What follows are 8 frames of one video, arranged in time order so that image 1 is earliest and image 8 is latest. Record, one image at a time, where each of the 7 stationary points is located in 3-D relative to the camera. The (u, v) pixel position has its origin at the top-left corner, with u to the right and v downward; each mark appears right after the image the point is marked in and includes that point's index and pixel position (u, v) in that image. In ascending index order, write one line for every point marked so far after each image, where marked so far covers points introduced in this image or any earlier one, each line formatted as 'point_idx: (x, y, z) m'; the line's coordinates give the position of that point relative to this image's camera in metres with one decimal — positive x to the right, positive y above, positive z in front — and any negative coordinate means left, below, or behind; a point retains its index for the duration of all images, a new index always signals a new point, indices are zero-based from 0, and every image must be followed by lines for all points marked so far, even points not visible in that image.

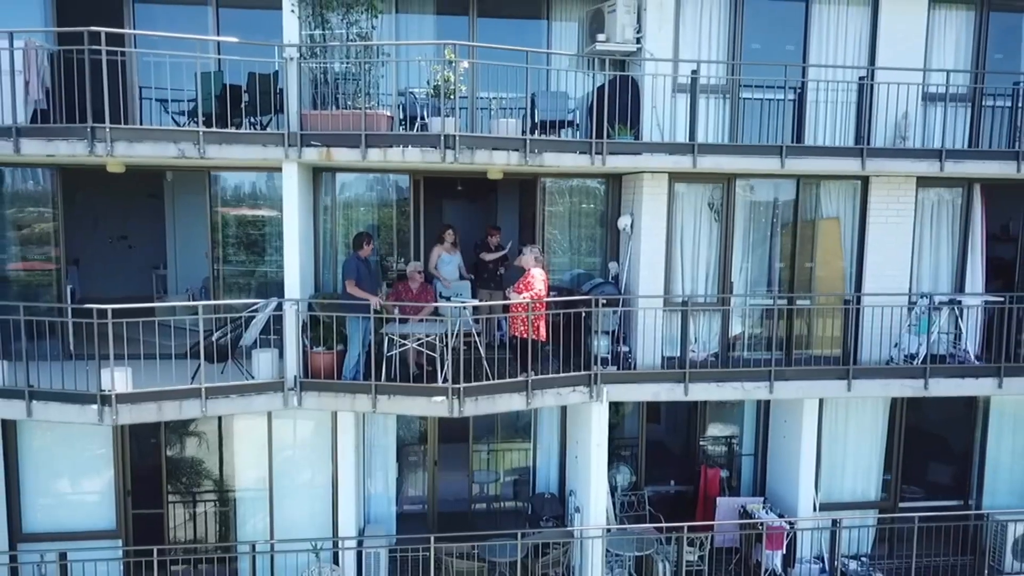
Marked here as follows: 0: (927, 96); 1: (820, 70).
0: (+5.7, +2.6, +8.8) m
1: (+4.2, +2.9, +8.7) m
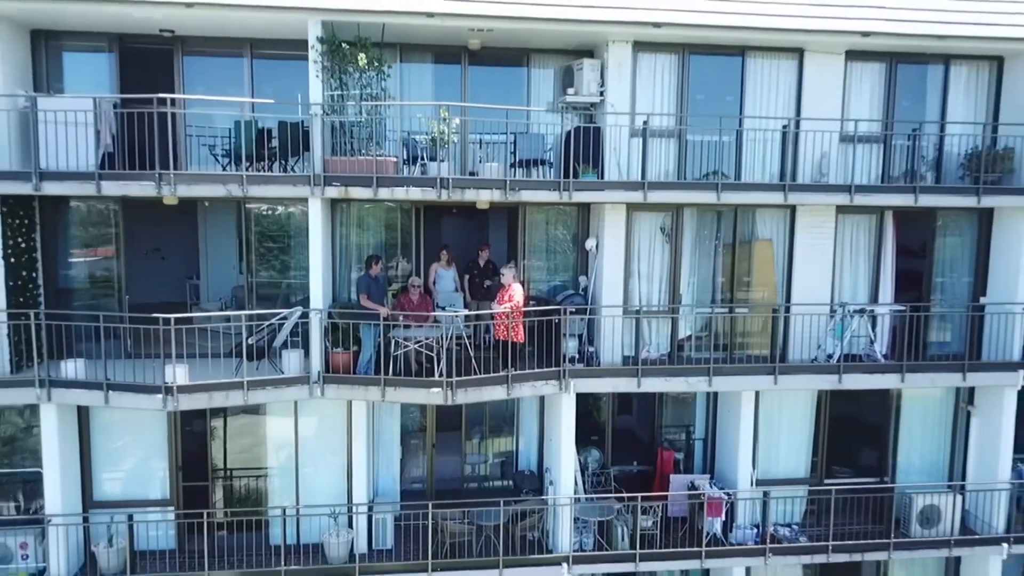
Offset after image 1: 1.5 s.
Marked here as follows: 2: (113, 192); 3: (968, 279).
0: (+5.5, +2.5, +10.6) m
1: (+3.9, +2.7, +10.5) m
2: (-5.5, +1.2, +9.2) m
3: (+7.9, +0.1, +11.3) m
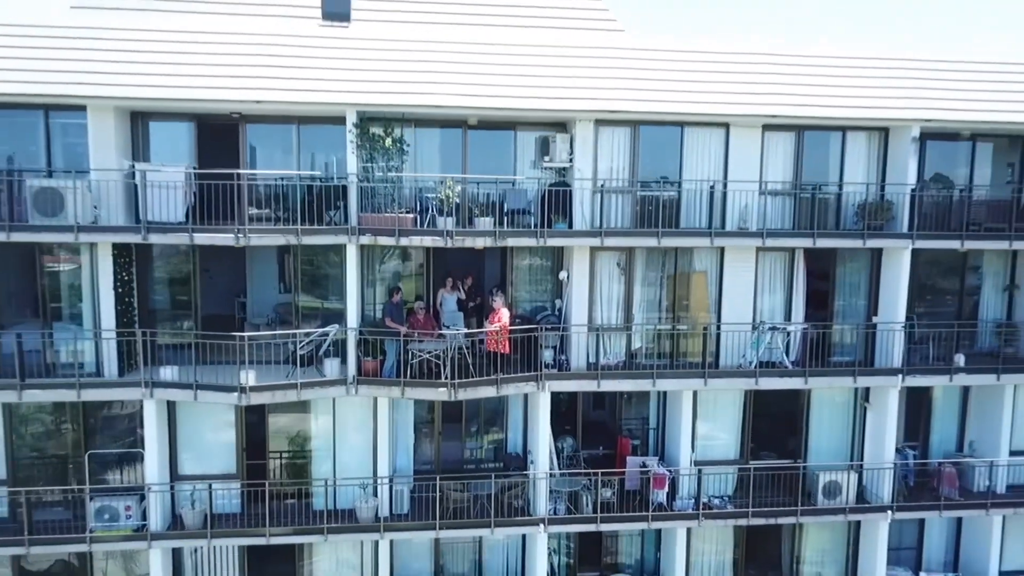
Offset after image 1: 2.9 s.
0: (+5.3, +2.0, +13.5) m
1: (+3.7, +2.3, +13.4) m
2: (-5.7, +0.8, +12.1) m
3: (+7.7, -0.3, +14.2) m
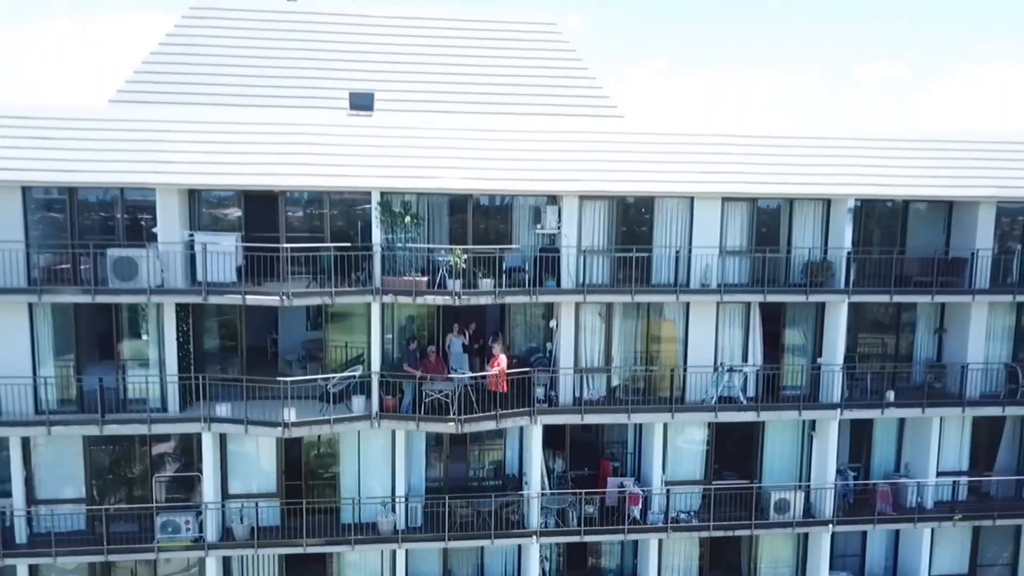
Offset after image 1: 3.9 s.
0: (+5.2, +0.9, +15.9) m
1: (+3.7, +1.1, +15.8) m
2: (-5.8, -0.4, +14.5) m
3: (+7.6, -1.5, +16.6) m
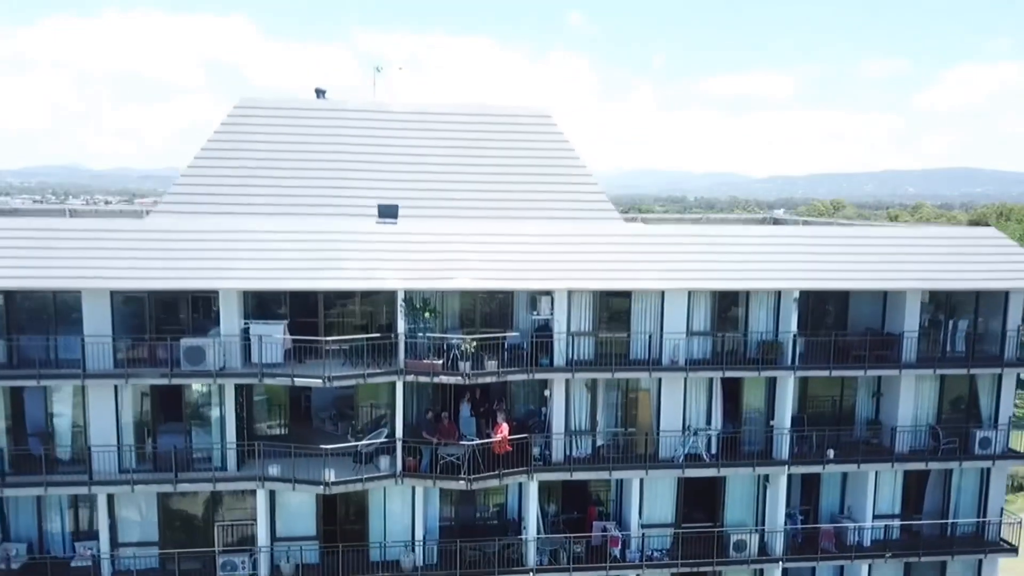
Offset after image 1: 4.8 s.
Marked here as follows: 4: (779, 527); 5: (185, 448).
0: (+5.2, -1.4, +18.9) m
1: (+3.7, -1.1, +18.8) m
2: (-5.8, -2.6, +17.6) m
3: (+7.7, -3.7, +19.6) m
4: (+8.0, -7.2, +19.2) m
5: (-9.1, -4.5, +17.9) m
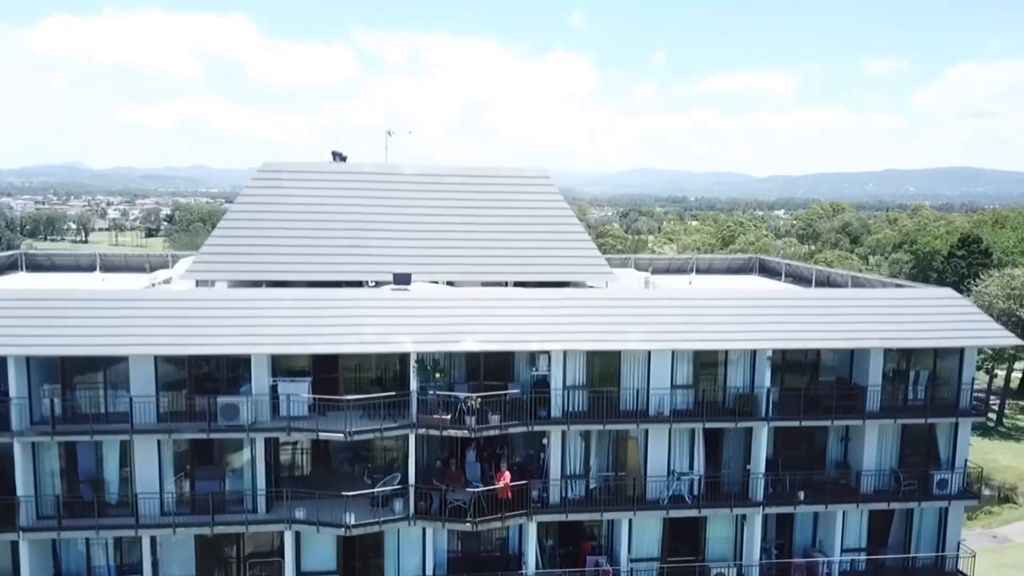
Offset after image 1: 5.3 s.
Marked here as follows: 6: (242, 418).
0: (+5.3, -3.3, +20.9) m
1: (+3.7, -3.0, +20.8) m
2: (-5.7, -4.5, +19.6) m
3: (+7.7, -5.6, +21.6) m
4: (+8.0, -9.0, +21.2) m
5: (-9.1, -6.4, +20.0) m
6: (-8.2, -3.9, +19.5) m
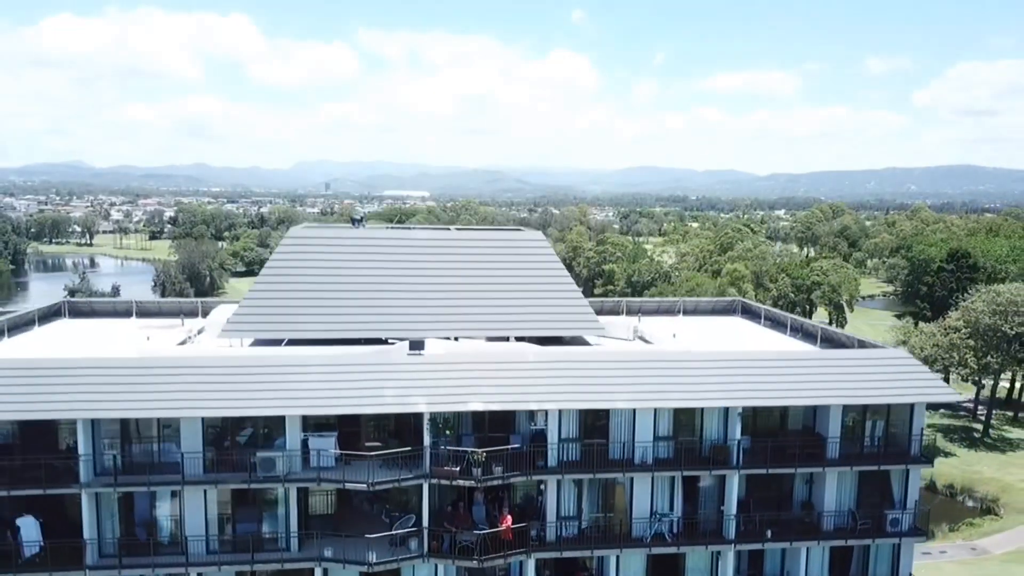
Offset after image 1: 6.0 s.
0: (+5.3, -5.6, +23.7) m
1: (+3.7, -5.4, +23.6) m
2: (-5.7, -6.8, +22.4) m
3: (+7.7, -8.0, +24.4) m
4: (+8.1, -11.4, +24.0) m
5: (-9.0, -8.7, +22.8) m
6: (-8.1, -6.3, +22.3) m
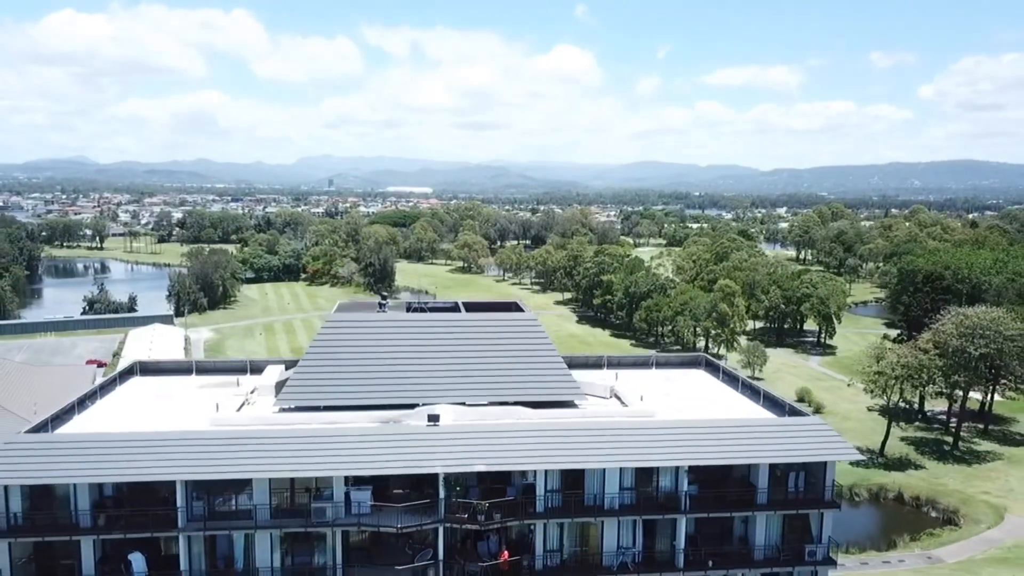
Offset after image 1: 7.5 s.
0: (+5.1, -9.5, +30.2) m
1: (+3.6, -9.3, +30.1) m
2: (-5.9, -10.8, +29.0) m
3: (+7.6, -11.9, +30.9) m
4: (+7.9, -15.3, +30.5) m
5: (-9.2, -12.7, +29.4) m
6: (-8.3, -10.3, +28.8) m
